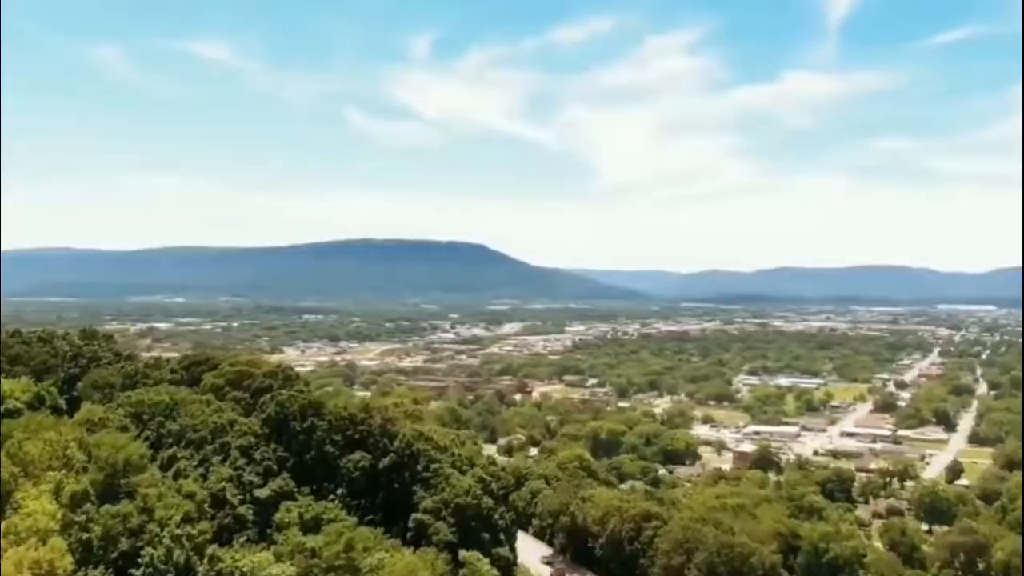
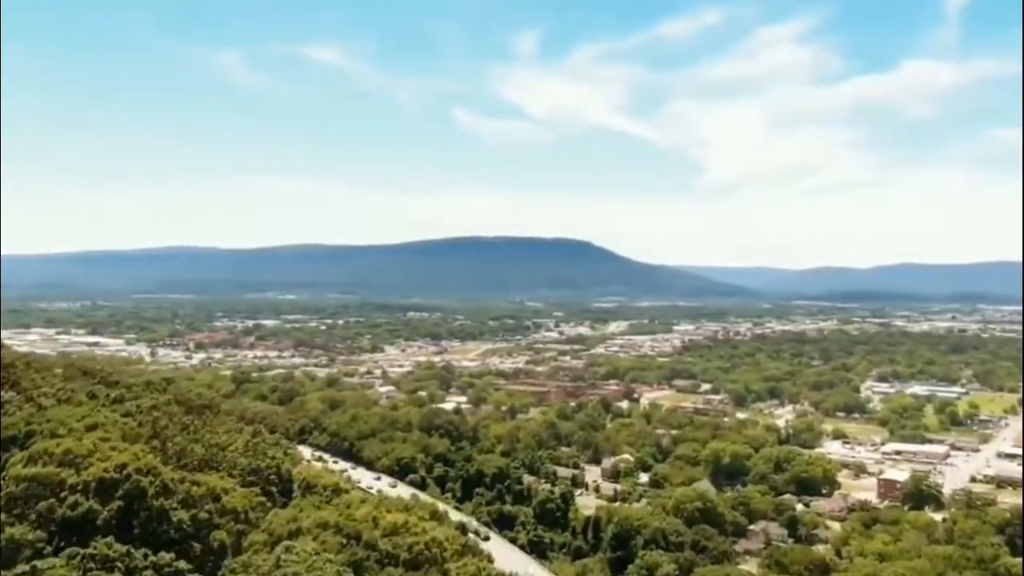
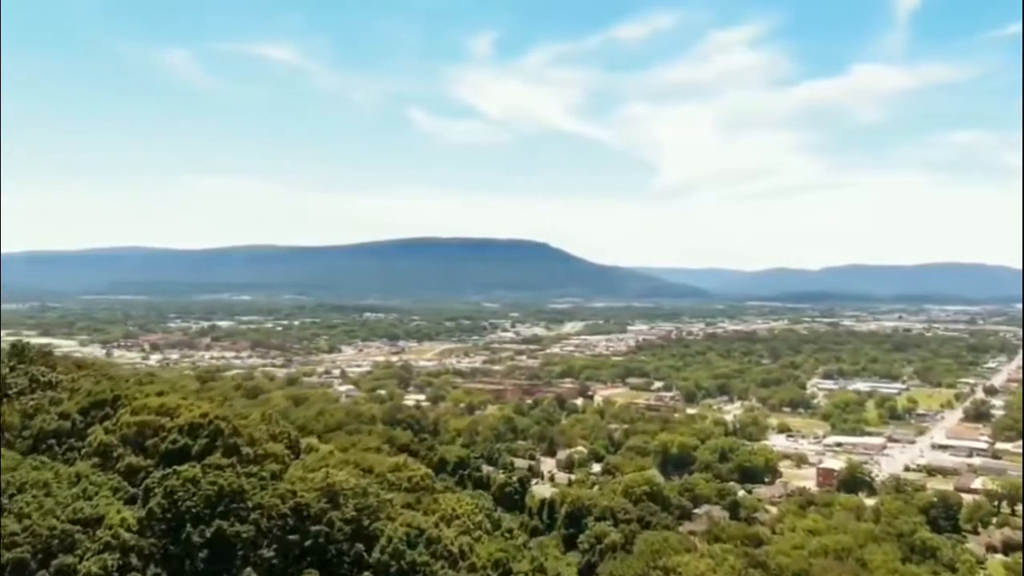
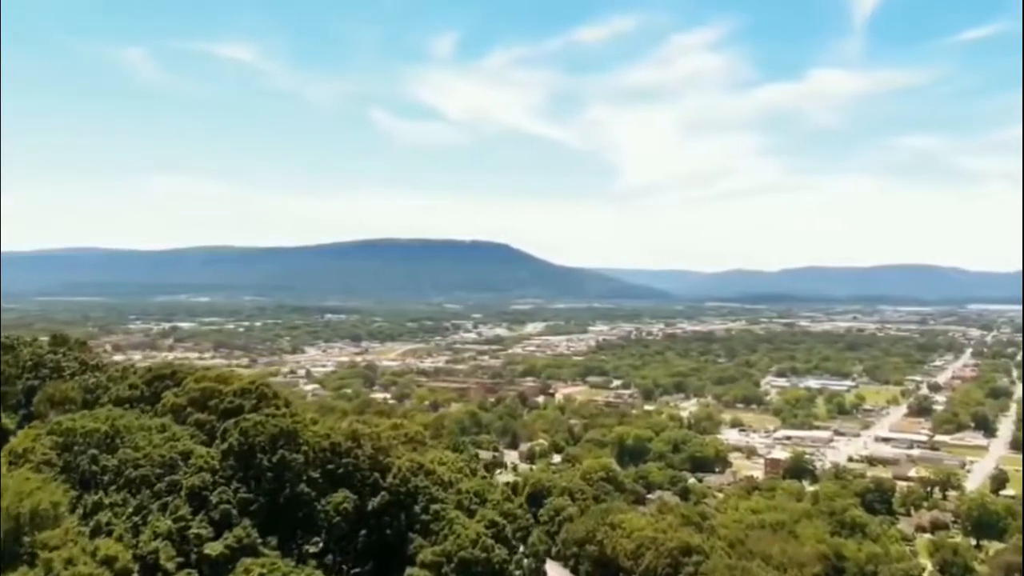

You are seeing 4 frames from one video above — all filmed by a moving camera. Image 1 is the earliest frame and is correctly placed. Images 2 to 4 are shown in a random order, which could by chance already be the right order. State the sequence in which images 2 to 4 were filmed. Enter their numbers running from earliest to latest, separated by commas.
4, 3, 2
